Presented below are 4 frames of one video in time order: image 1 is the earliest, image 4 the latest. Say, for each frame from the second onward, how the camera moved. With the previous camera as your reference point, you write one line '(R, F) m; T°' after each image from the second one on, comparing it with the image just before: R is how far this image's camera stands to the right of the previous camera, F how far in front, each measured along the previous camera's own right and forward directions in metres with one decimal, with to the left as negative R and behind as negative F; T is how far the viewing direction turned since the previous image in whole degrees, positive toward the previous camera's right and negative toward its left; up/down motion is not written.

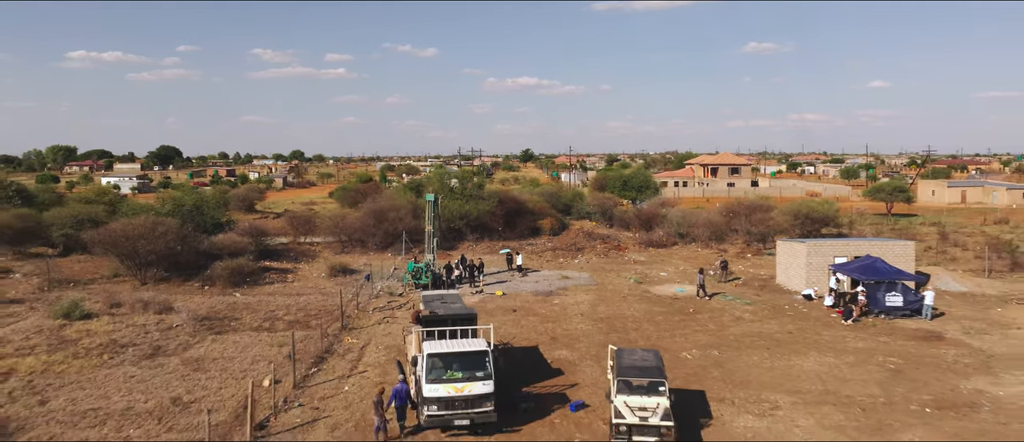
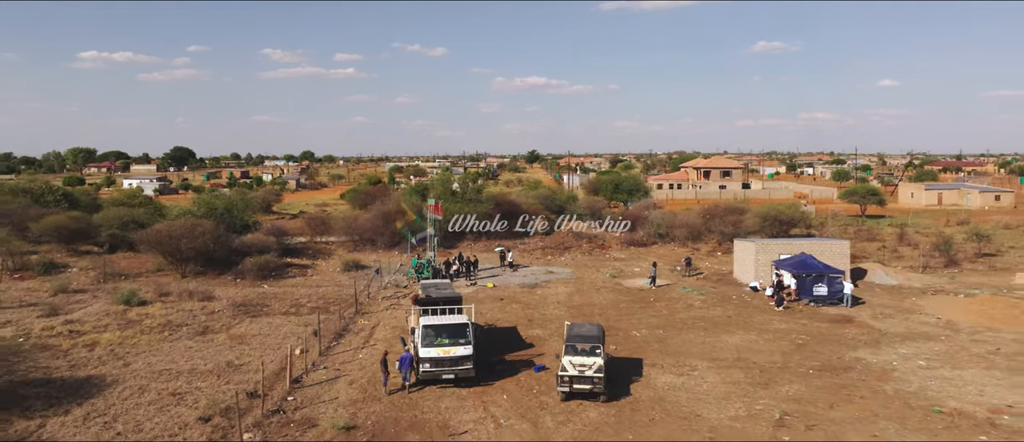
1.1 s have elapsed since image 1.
(+0.7, -2.9) m; -1°
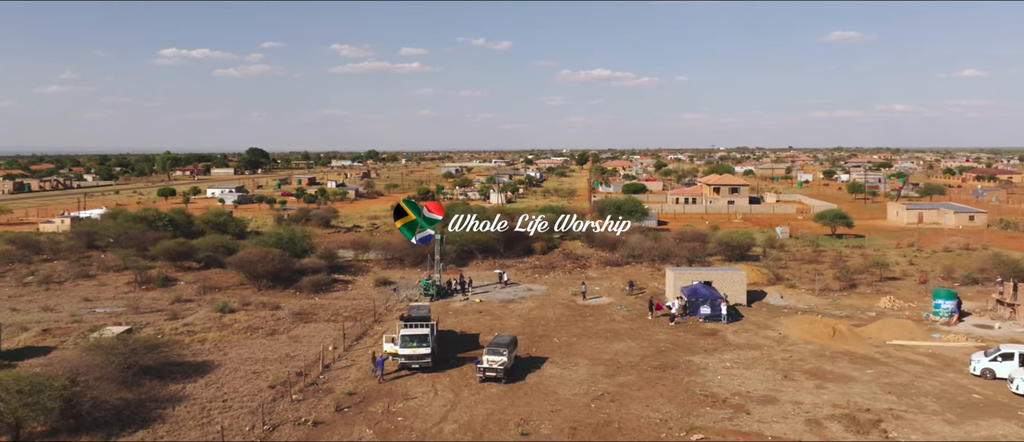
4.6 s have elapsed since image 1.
(+3.6, -6.9) m; -6°
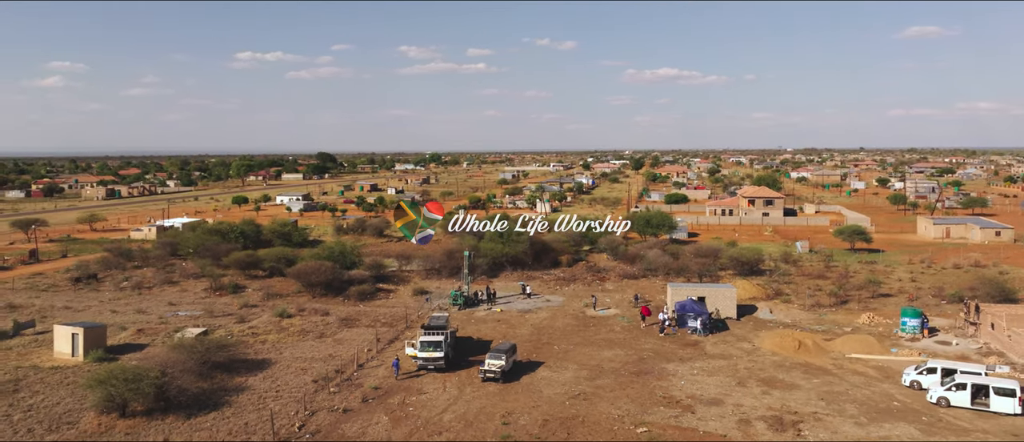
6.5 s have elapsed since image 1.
(+2.3, -3.6) m; -6°
